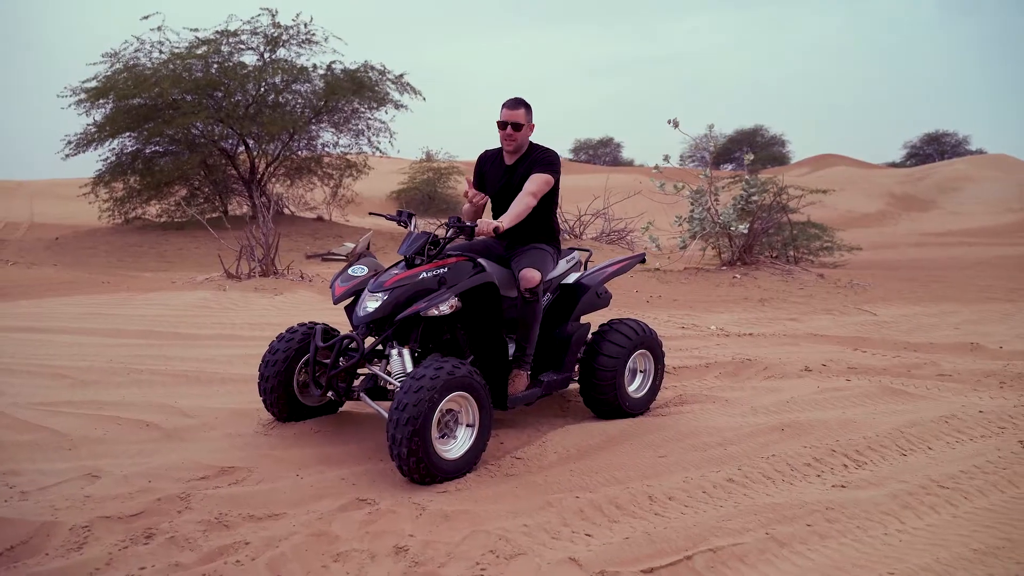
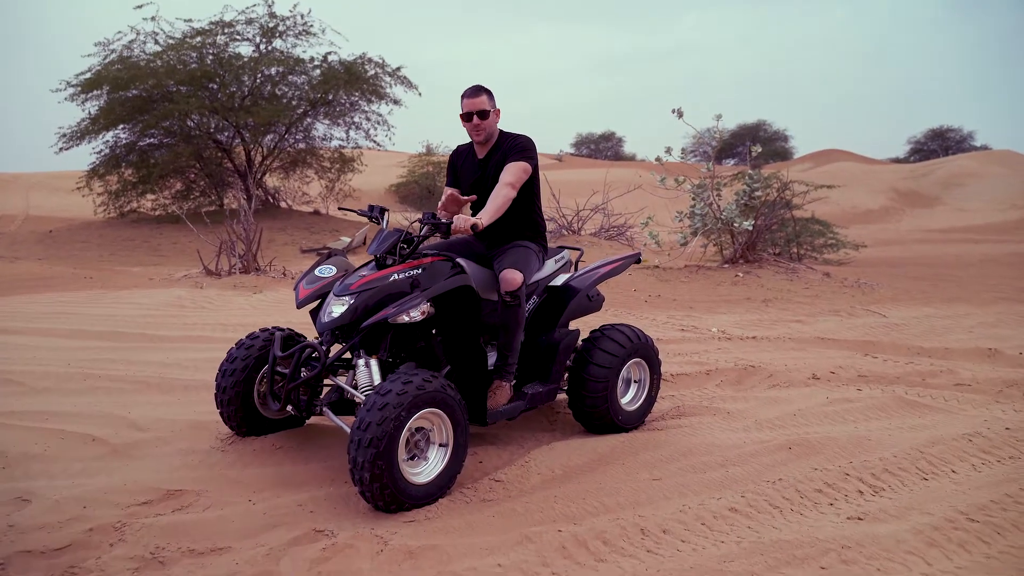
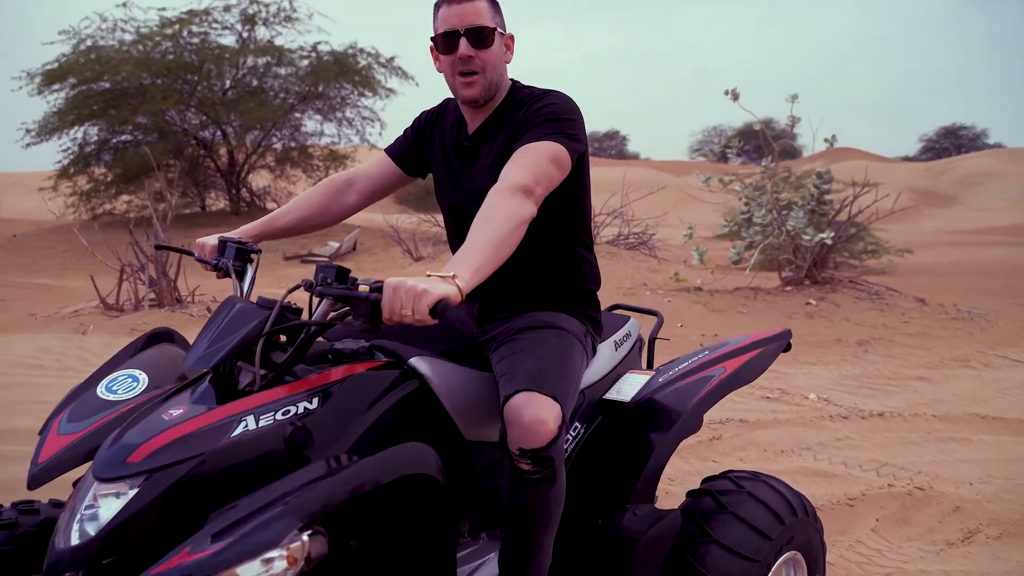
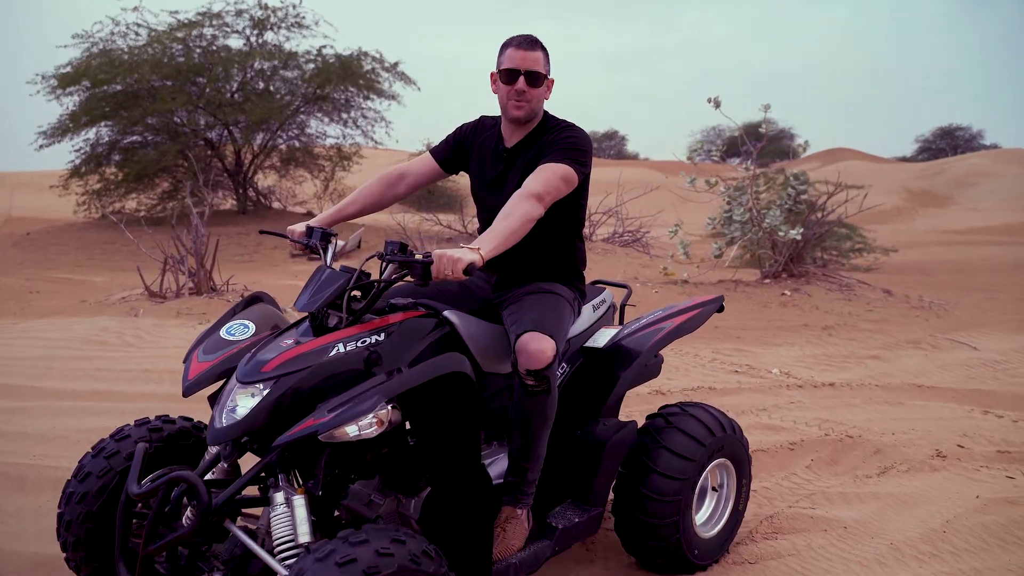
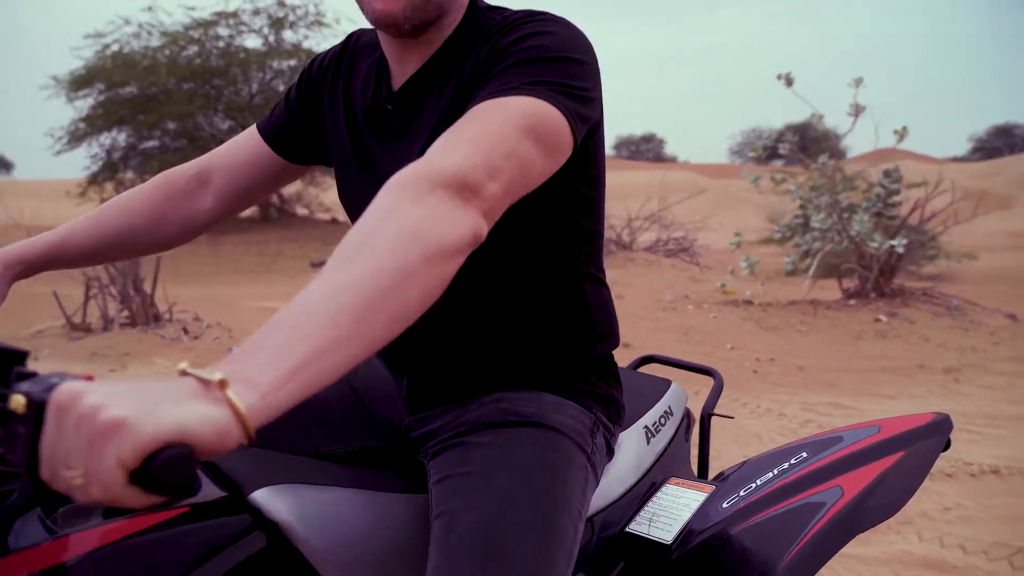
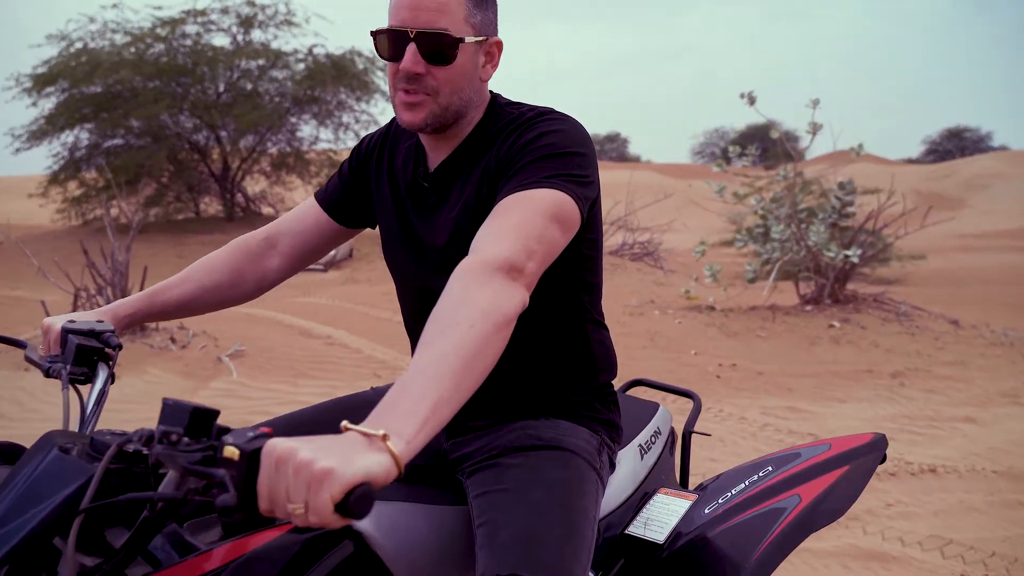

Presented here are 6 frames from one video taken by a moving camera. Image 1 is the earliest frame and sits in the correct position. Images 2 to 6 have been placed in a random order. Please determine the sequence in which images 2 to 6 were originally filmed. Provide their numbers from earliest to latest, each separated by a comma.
2, 4, 3, 6, 5
